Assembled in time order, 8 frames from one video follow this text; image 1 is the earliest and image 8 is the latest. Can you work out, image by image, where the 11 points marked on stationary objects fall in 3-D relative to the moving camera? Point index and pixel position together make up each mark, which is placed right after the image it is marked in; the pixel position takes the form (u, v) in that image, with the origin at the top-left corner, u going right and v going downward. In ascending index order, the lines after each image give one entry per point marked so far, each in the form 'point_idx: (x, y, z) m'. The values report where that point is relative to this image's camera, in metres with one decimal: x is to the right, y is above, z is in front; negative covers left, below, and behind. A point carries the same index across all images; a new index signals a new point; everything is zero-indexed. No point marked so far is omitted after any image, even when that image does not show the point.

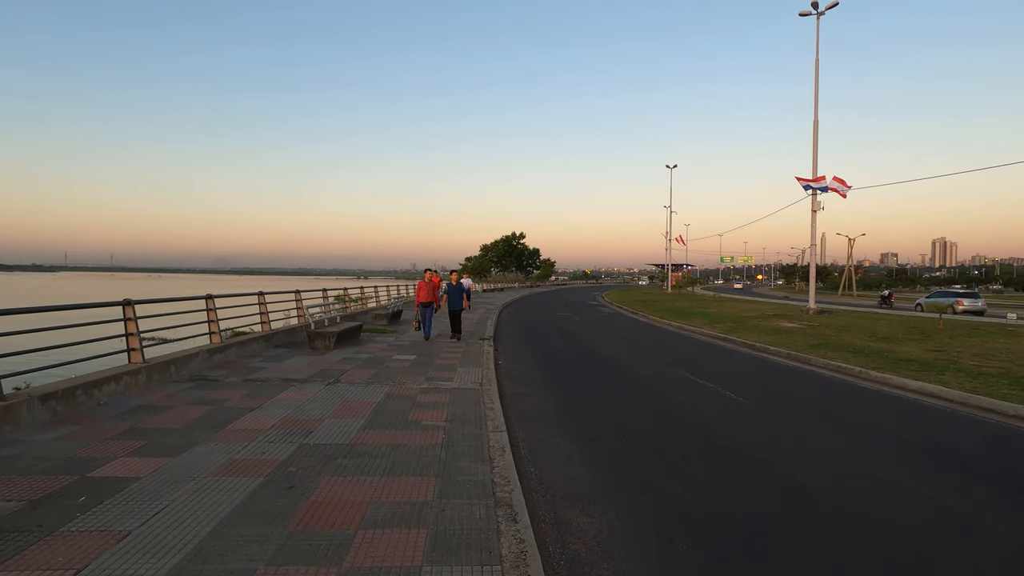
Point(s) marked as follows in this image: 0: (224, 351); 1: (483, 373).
0: (-5.4, -1.2, +10.1) m
1: (-0.5, -1.6, +9.8) m
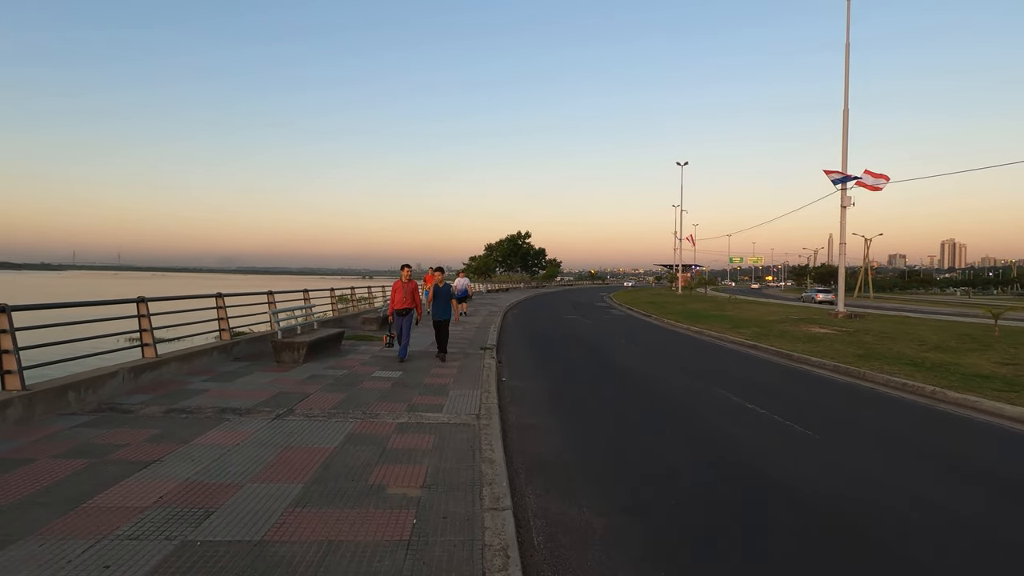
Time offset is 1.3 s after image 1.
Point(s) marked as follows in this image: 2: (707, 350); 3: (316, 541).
0: (-5.3, -1.2, +8.1) m
1: (-0.4, -1.6, +7.7) m
2: (+7.2, -2.3, +19.9) m
3: (-1.3, -1.6, +3.5) m
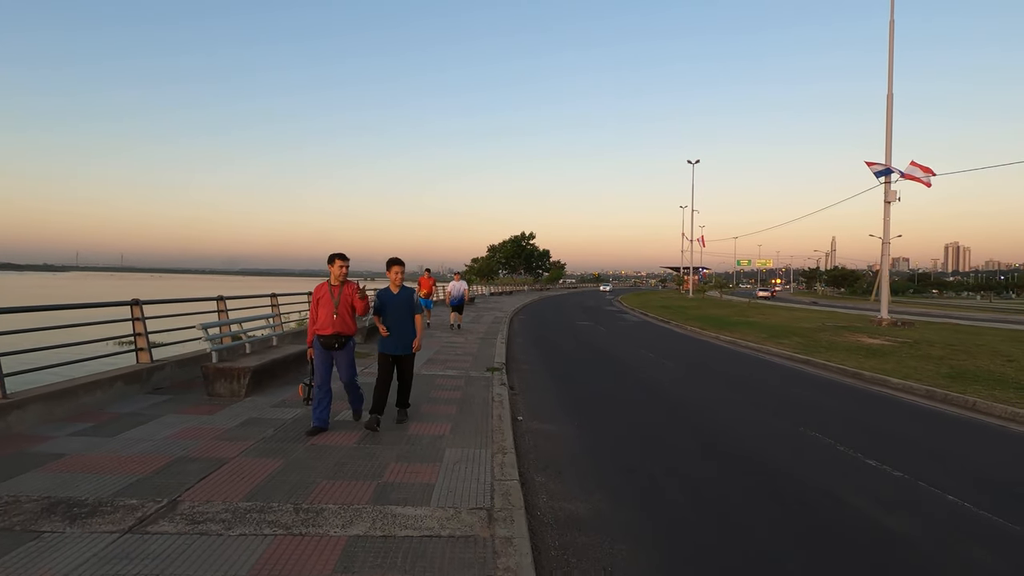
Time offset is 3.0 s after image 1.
0: (-5.0, -1.3, +5.3) m
1: (-0.2, -1.7, +5.0) m
2: (+7.5, -2.4, +17.1) m
3: (-1.0, -1.7, +0.7) m
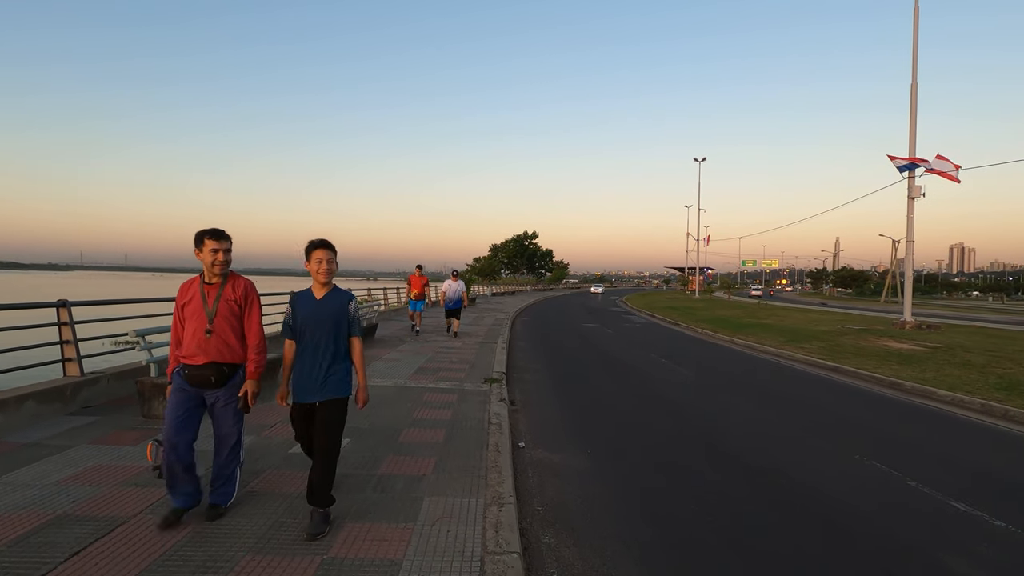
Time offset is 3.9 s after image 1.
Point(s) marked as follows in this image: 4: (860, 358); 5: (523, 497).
0: (-5.0, -1.2, +4.0) m
1: (-0.2, -1.7, +3.7) m
2: (+7.5, -2.4, +15.8) m
3: (-1.0, -1.7, -0.6) m
4: (+10.6, -2.1, +16.4) m
5: (+0.1, -2.0, +5.0) m
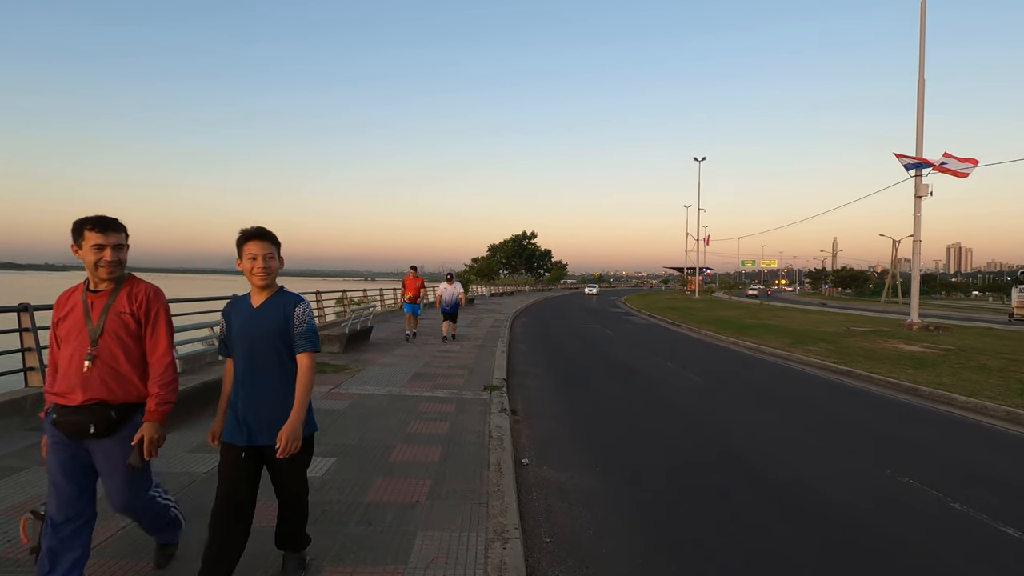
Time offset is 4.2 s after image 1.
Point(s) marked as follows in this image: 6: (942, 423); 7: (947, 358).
0: (-5.0, -1.3, +3.5) m
1: (-0.1, -1.7, +3.1) m
2: (+7.5, -2.4, +15.3) m
3: (-1.0, -1.7, -1.1) m
4: (+10.6, -2.2, +15.9) m
5: (+0.1, -2.0, +4.5) m
6: (+7.9, -2.5, +9.8) m
7: (+12.8, -2.1, +15.9) m
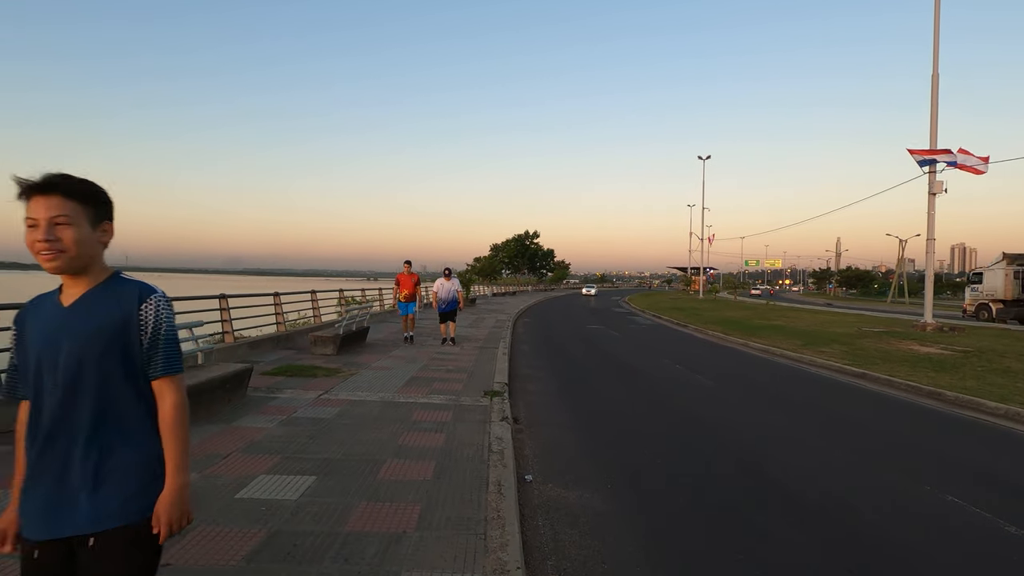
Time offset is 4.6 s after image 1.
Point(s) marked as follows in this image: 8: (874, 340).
0: (-5.0, -1.2, +2.9) m
1: (-0.1, -1.7, +2.5) m
2: (+7.6, -2.4, +14.7) m
3: (-1.0, -1.7, -1.7) m
4: (+10.7, -2.1, +15.3) m
5: (+0.2, -2.0, +3.9) m
6: (+7.9, -2.4, +9.2) m
7: (+12.9, -2.0, +15.3) m
8: (+13.4, -1.9, +19.9) m
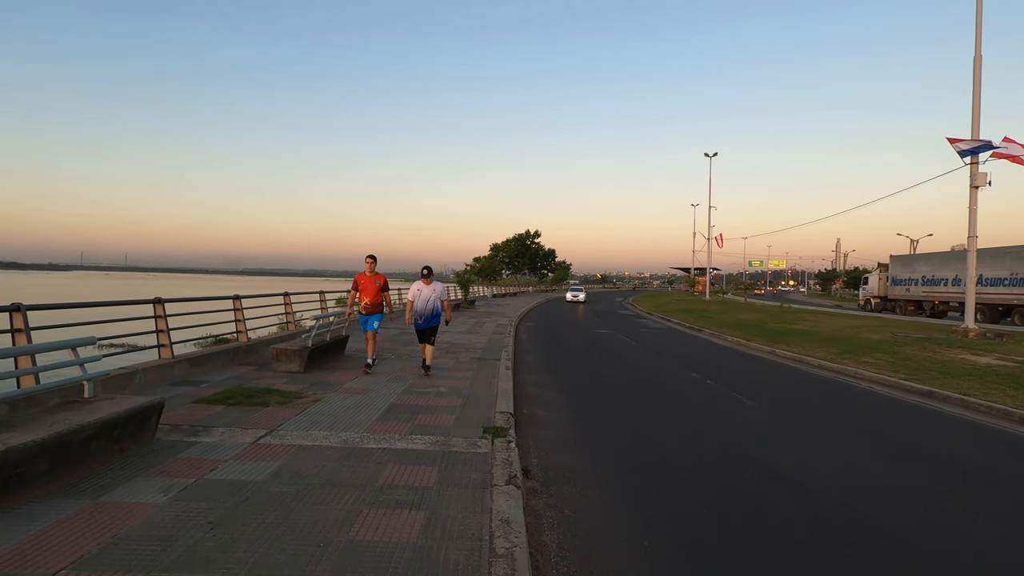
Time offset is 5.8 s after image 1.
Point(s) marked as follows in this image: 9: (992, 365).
0: (-4.9, -1.3, +0.9) m
1: (0.0, -1.7, +0.5) m
2: (+7.7, -2.5, +12.7) m
3: (-0.9, -1.7, -3.7) m
4: (+10.8, -2.2, +13.3) m
5: (+0.3, -2.0, +1.9) m
6: (+8.0, -2.5, +7.2) m
7: (+13.0, -2.1, +13.2) m
8: (+13.5, -2.0, +17.9) m
9: (+12.9, -2.1, +14.5) m
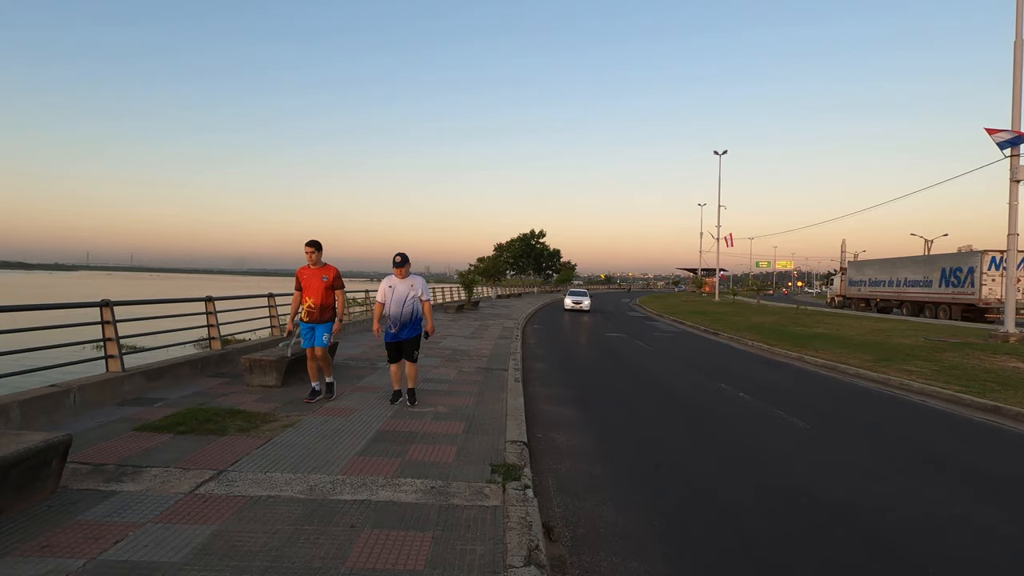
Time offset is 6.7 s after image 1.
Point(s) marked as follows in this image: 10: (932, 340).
0: (-4.8, -1.3, -0.4) m
1: (+0.1, -1.7, -0.8) m
2: (+7.9, -2.5, +11.3) m
3: (-0.8, -1.7, -5.0) m
4: (+11.0, -2.2, +11.9) m
5: (+0.4, -2.0, +0.6) m
6: (+8.1, -2.5, +5.8) m
7: (+13.2, -2.1, +11.8) m
8: (+13.7, -2.0, +16.5) m
9: (+13.1, -2.1, +13.1) m
10: (+15.5, -1.9, +19.8) m
